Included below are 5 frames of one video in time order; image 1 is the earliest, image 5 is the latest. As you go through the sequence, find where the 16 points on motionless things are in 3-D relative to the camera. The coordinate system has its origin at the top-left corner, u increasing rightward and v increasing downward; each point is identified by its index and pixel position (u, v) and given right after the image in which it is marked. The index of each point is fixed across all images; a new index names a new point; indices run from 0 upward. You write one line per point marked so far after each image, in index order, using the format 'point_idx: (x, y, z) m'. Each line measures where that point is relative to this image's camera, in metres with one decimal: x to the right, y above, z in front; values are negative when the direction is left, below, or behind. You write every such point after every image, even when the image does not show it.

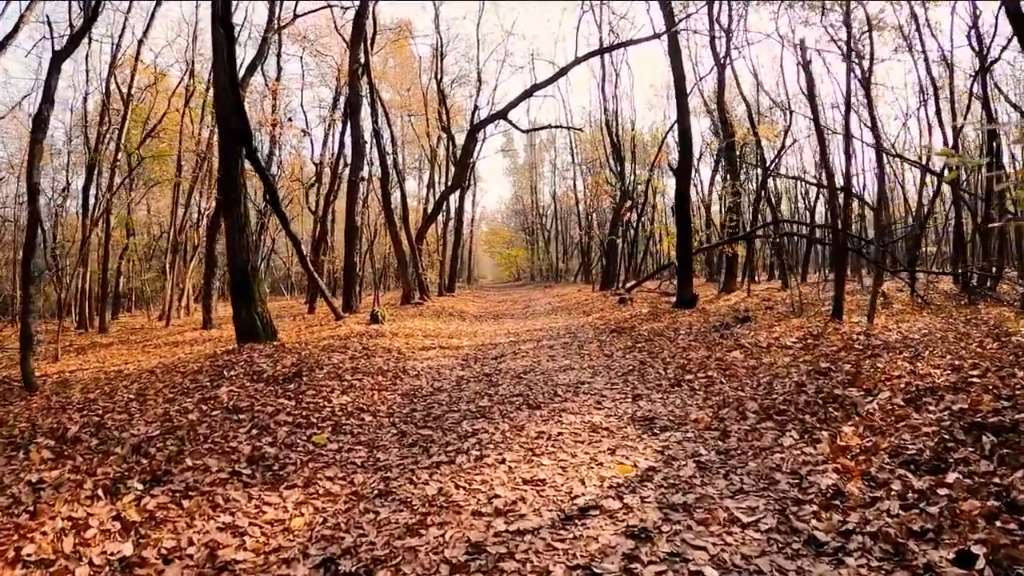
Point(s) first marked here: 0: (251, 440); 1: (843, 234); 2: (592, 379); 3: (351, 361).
0: (-2.8, -1.7, +6.7) m
1: (+8.0, +1.2, +14.7) m
2: (+1.2, -1.3, +9.0) m
3: (-2.8, -1.3, +10.7) m
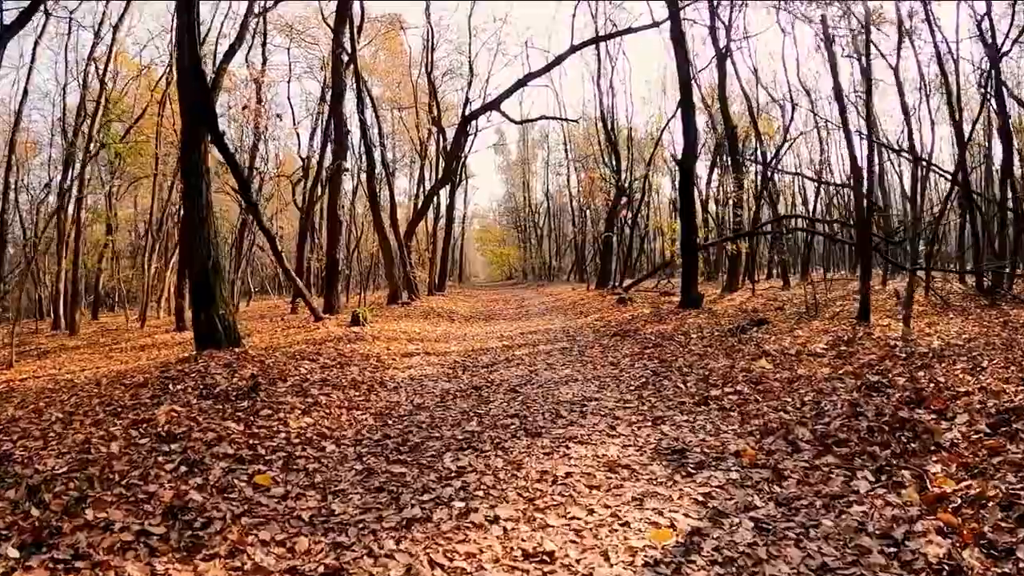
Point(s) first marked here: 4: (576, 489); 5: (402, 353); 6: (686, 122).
0: (-2.9, -1.7, +5.3) m
1: (+7.8, +1.2, +13.5) m
2: (+1.1, -1.3, +7.6) m
3: (-2.9, -1.3, +9.3) m
4: (+0.5, -1.5, +4.6) m
5: (-2.0, -1.2, +11.3) m
6: (+5.2, +4.9, +18.4) m
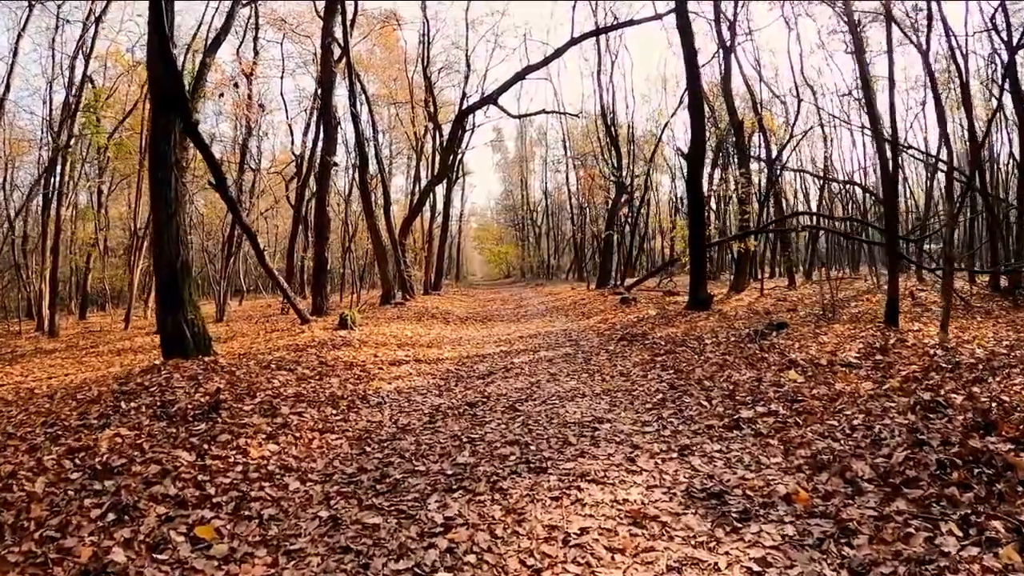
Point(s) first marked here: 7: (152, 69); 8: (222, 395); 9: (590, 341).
0: (-2.9, -1.7, +4.2) m
1: (+7.8, +1.2, +12.5) m
2: (+1.1, -1.4, +6.6) m
3: (-2.9, -1.3, +8.3) m
4: (+0.5, -1.6, +3.6) m
5: (-2.1, -1.2, +10.3) m
6: (+5.2, +4.9, +17.4) m
7: (-6.2, +3.8, +10.6) m
8: (-3.6, -1.3, +7.6) m
9: (+1.7, -1.1, +13.2) m
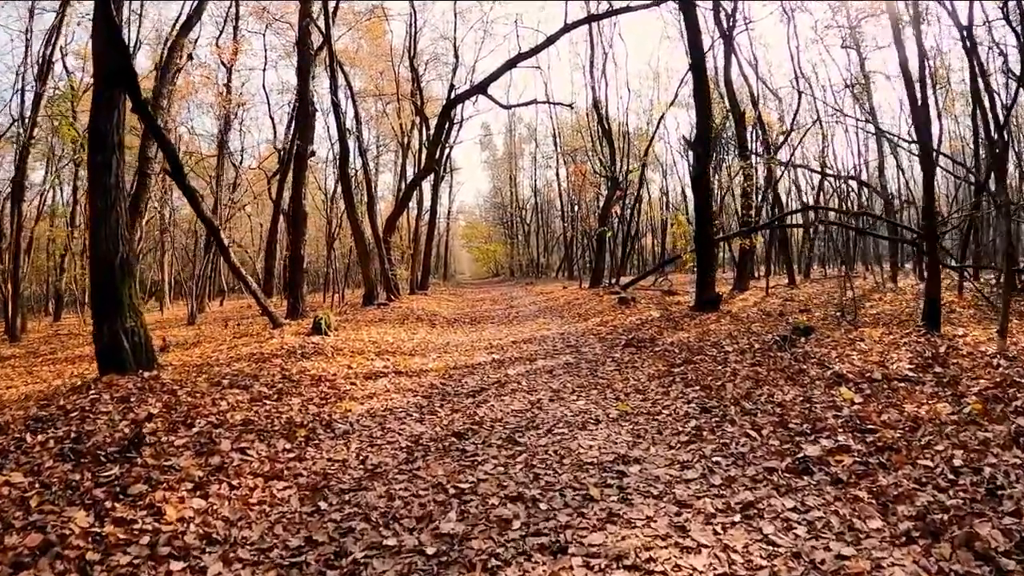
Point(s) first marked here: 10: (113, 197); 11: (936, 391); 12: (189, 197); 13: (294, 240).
0: (-2.8, -1.8, +2.8) m
1: (+7.7, +1.2, +11.2) m
2: (+1.1, -1.4, +5.2) m
3: (-2.9, -1.3, +6.9) m
4: (+0.5, -1.6, +2.3) m
5: (-2.1, -1.3, +8.9) m
6: (+4.9, +4.9, +16.1) m
7: (-6.3, +3.7, +9.0) m
8: (-3.6, -1.4, +6.1) m
9: (+1.6, -1.1, +11.9) m
10: (-5.9, +1.3, +9.0) m
11: (+4.7, -1.1, +7.0) m
12: (-6.4, +1.8, +12.2) m
13: (-6.4, +1.4, +18.0) m
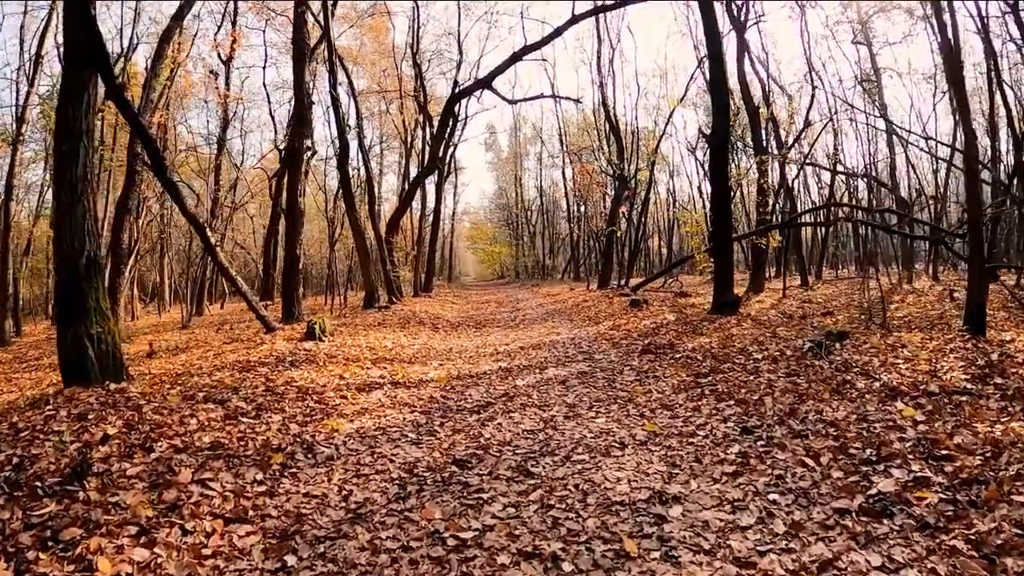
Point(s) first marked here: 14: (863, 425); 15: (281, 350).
0: (-2.7, -1.8, +2.0) m
1: (+7.8, +1.2, +10.3) m
2: (+1.2, -1.4, +4.4) m
3: (-2.8, -1.3, +6.0) m
4: (+0.6, -1.6, +1.4) m
5: (-2.0, -1.3, +8.0) m
6: (+5.1, +4.8, +15.2) m
7: (-6.2, +3.7, +8.2) m
8: (-3.5, -1.4, +5.3) m
9: (+1.7, -1.2, +11.0) m
10: (-5.8, +1.3, +8.2) m
11: (+4.8, -1.1, +6.1) m
12: (-6.3, +1.8, +11.4) m
13: (-6.2, +1.4, +17.2) m
14: (+3.2, -1.2, +5.6) m
15: (-4.0, -1.1, +10.6) m
